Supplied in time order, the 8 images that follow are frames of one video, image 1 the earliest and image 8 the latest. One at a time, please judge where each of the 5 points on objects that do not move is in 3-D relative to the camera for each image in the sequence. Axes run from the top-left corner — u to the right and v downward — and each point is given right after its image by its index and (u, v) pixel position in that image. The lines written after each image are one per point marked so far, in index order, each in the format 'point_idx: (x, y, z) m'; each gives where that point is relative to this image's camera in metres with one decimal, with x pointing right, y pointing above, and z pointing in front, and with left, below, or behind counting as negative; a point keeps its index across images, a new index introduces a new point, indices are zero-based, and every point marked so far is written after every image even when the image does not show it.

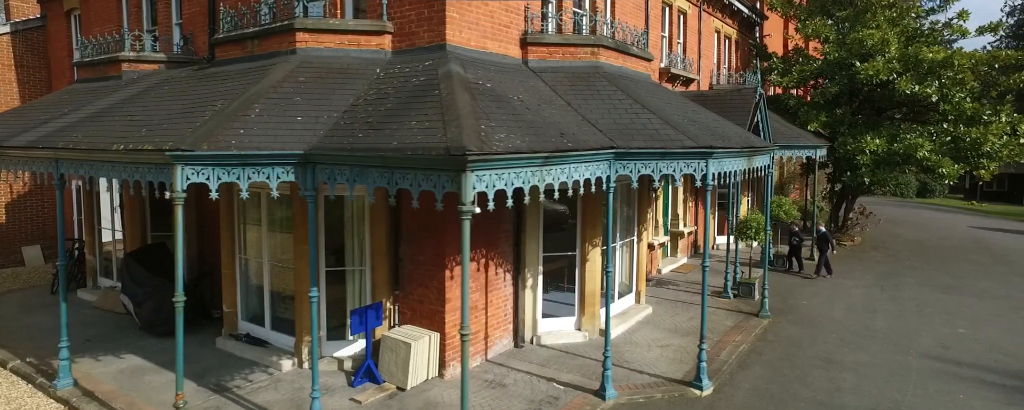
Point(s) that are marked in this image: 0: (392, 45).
0: (-1.5, +2.0, +8.6) m
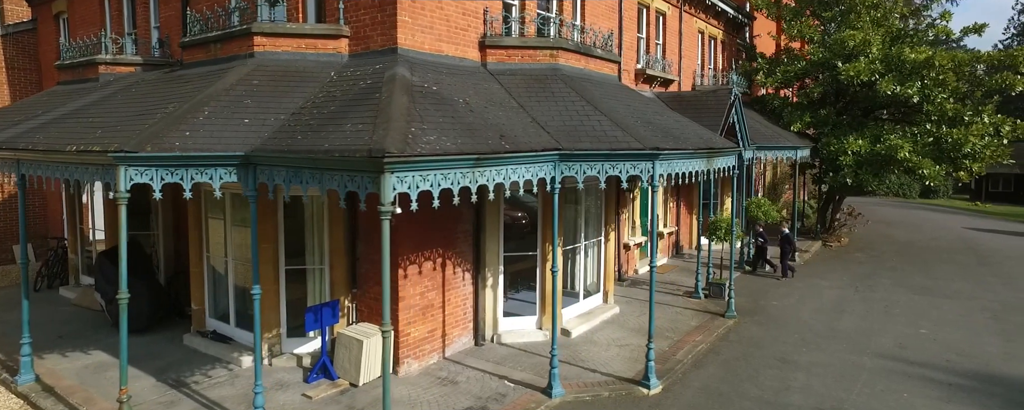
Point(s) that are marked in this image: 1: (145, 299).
0: (-2.1, +2.0, +8.8) m
1: (-5.4, -1.4, +10.1) m
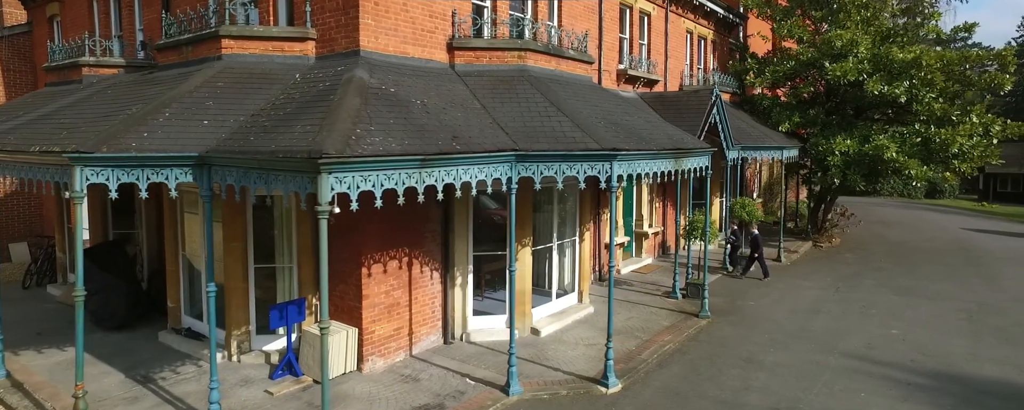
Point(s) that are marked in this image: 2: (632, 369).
0: (-2.6, +2.0, +8.9) m
1: (-5.9, -1.4, +10.3) m
2: (+1.6, -2.2, +9.0) m
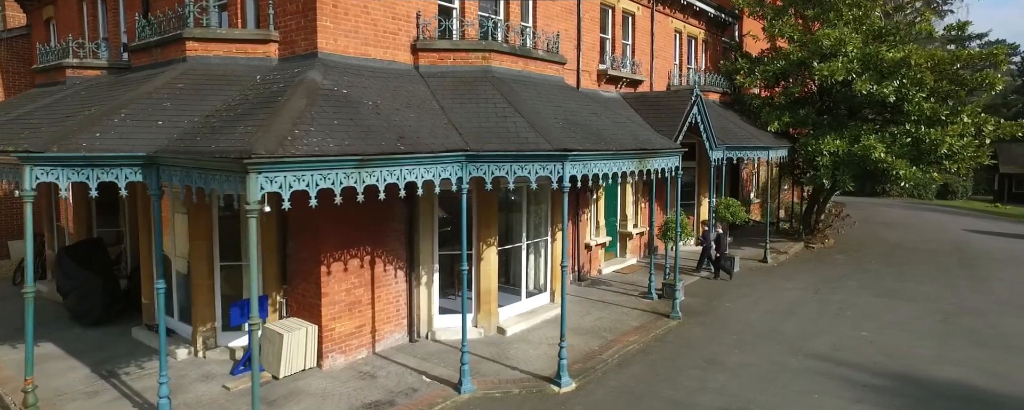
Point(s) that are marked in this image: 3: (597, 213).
0: (-3.1, +2.0, +9.1) m
1: (-6.4, -1.4, +10.5) m
2: (+1.0, -2.2, +9.1) m
3: (+1.8, -0.2, +14.2) m
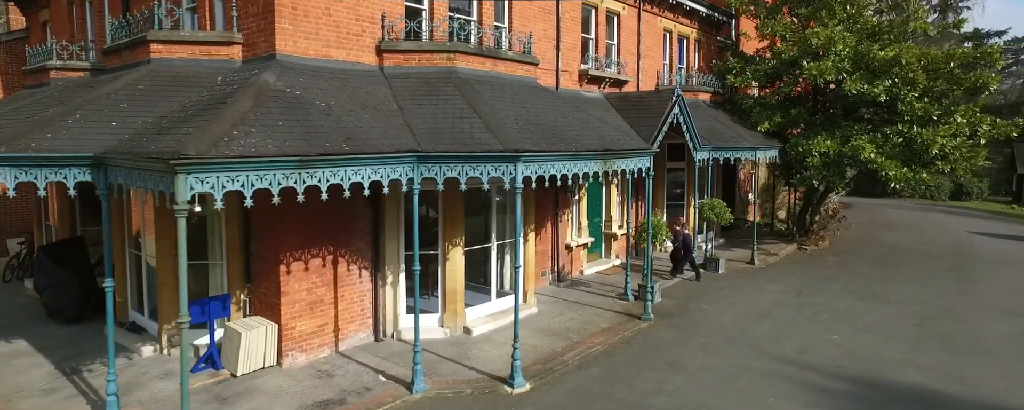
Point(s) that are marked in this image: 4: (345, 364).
0: (-3.7, +2.0, +9.2) m
1: (-6.9, -1.3, +10.8) m
2: (+0.5, -2.2, +9.1) m
3: (+1.4, -0.2, +14.2) m
4: (-2.2, -2.1, +9.2) m
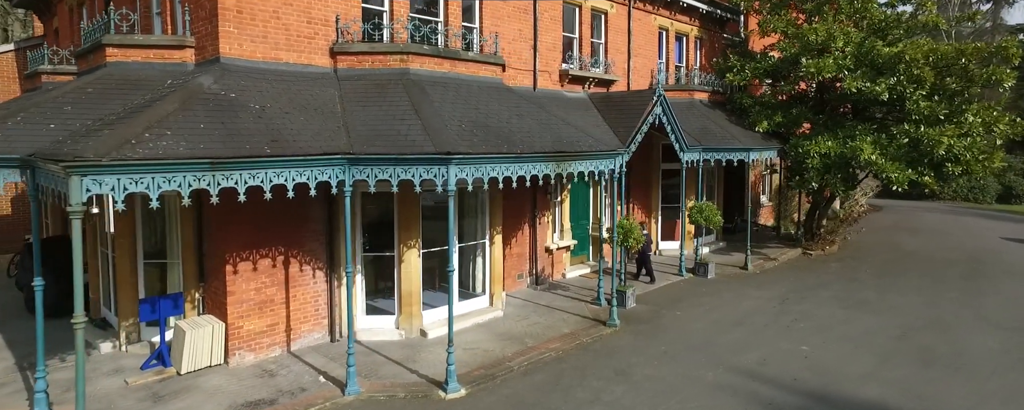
0: (-4.4, +2.0, +9.4) m
1: (-7.5, -1.3, +11.2) m
2: (-0.3, -2.2, +8.9) m
3: (+1.0, -0.2, +14.0) m
4: (-3.0, -2.2, +9.3) m
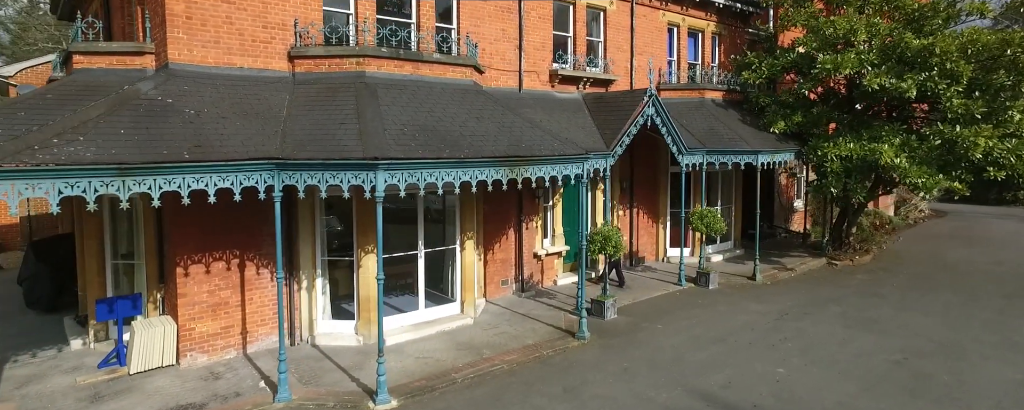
0: (-5.0, +2.0, +9.6) m
1: (-7.9, -1.3, +11.7) m
2: (-1.1, -2.3, +8.7) m
3: (+0.8, -0.3, +13.6) m
4: (-3.7, -2.2, +9.3) m
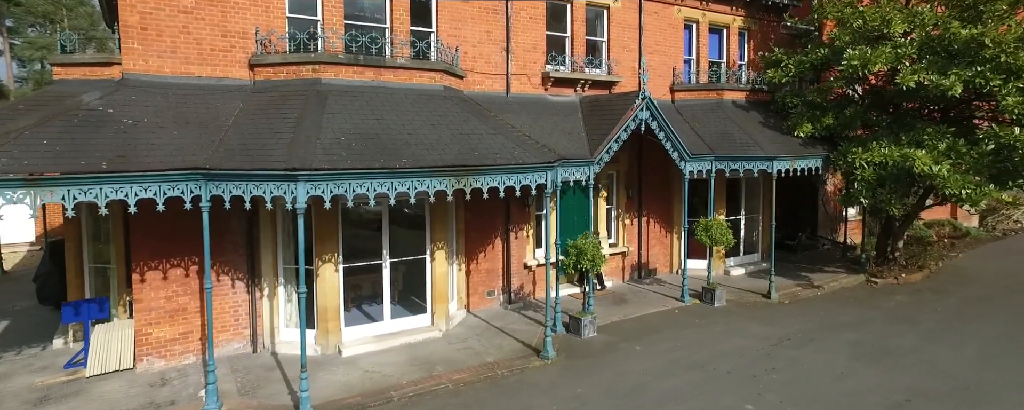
0: (-5.6, +1.9, +9.8) m
1: (-8.2, -1.4, +12.3) m
2: (-1.9, -2.4, +8.4) m
3: (+0.7, -0.5, +12.9) m
4: (-4.4, -2.3, +9.4) m
